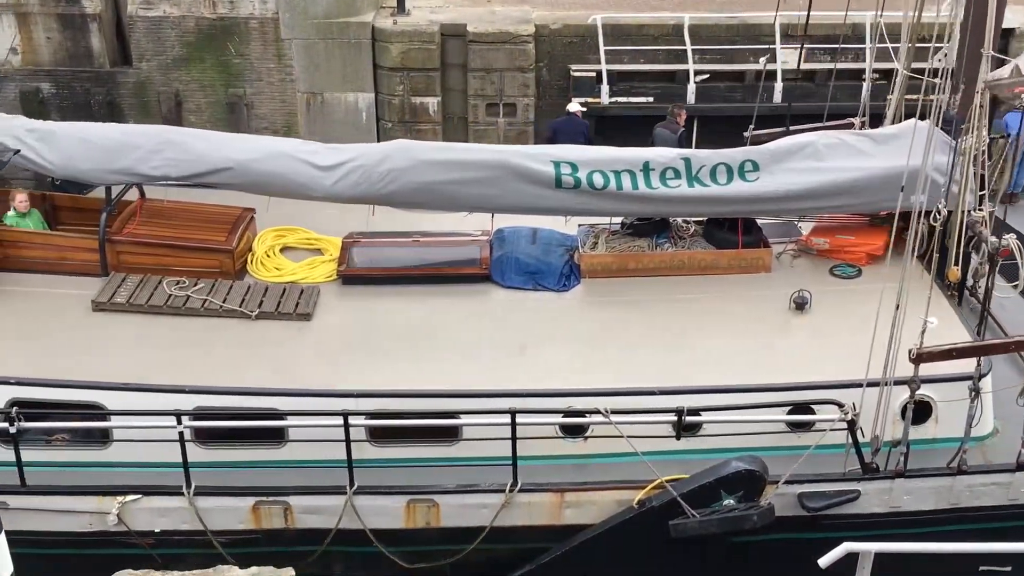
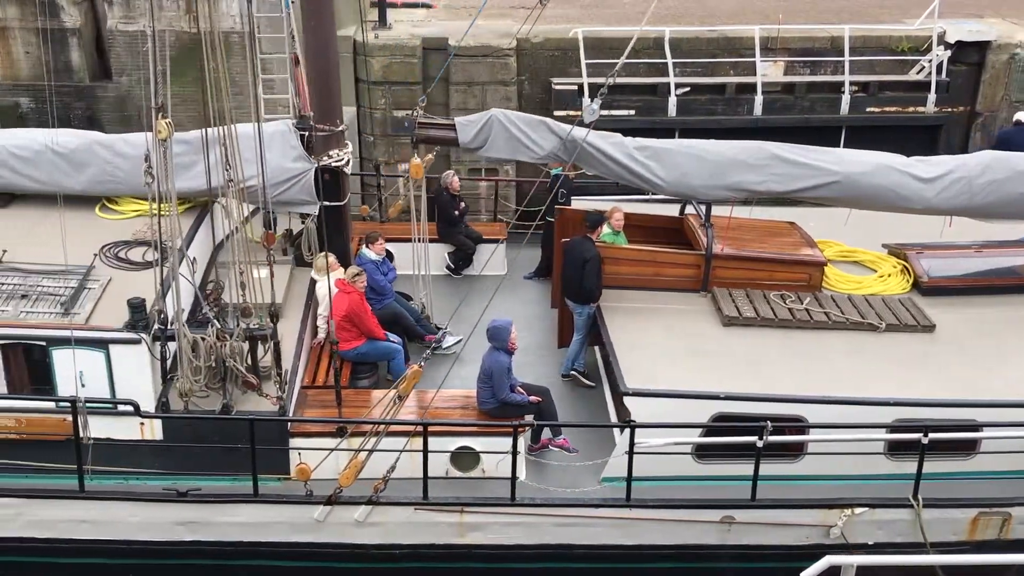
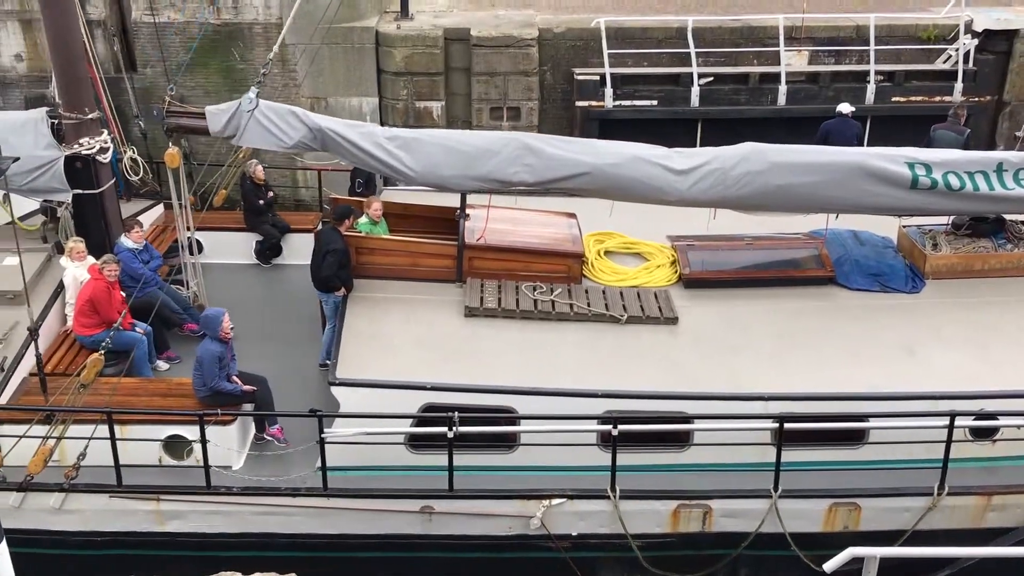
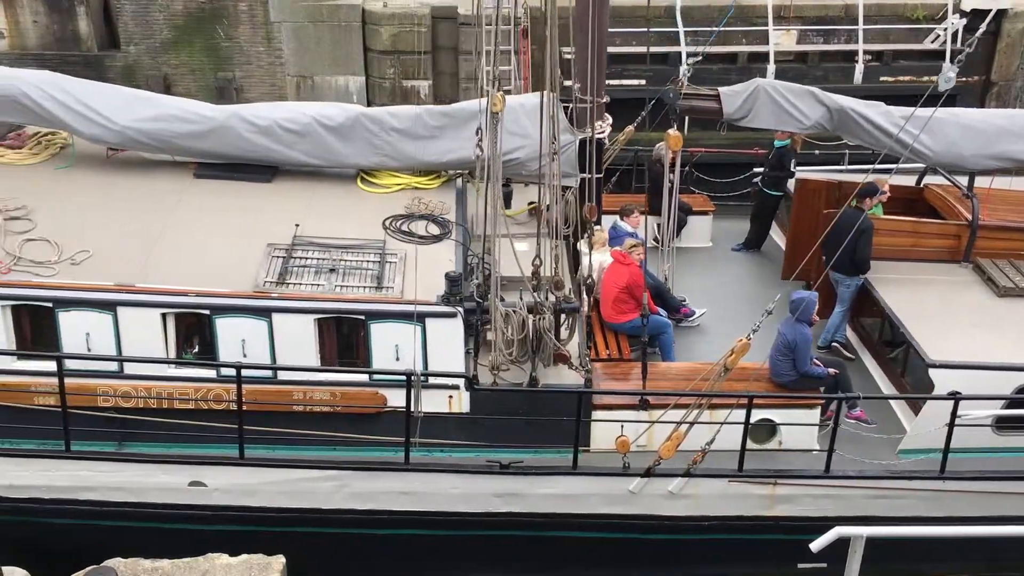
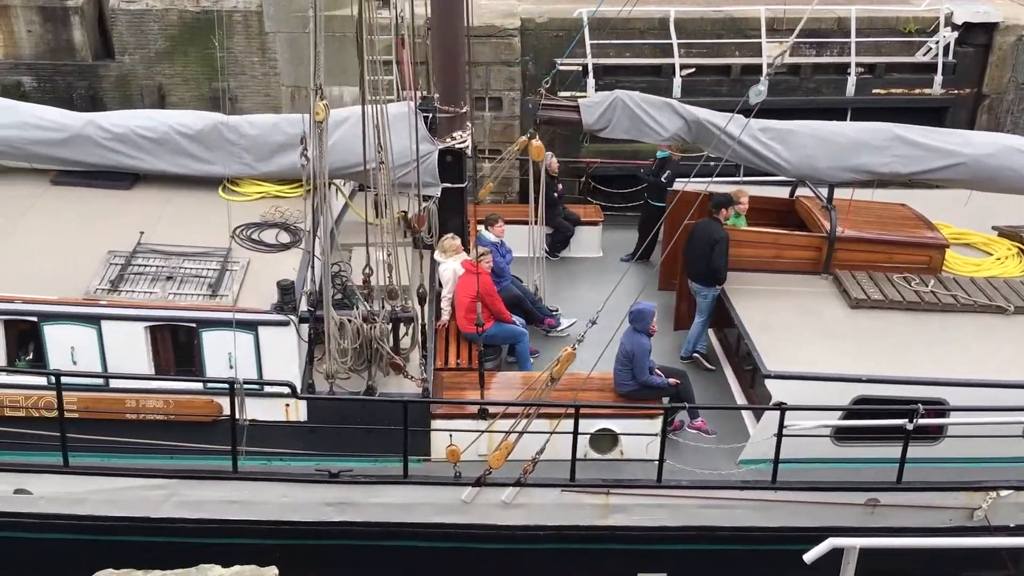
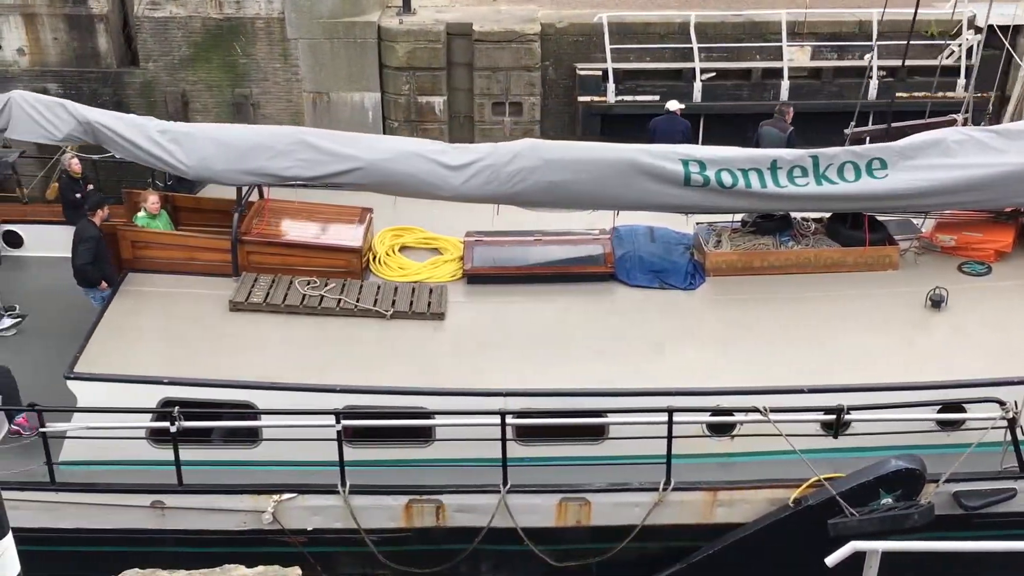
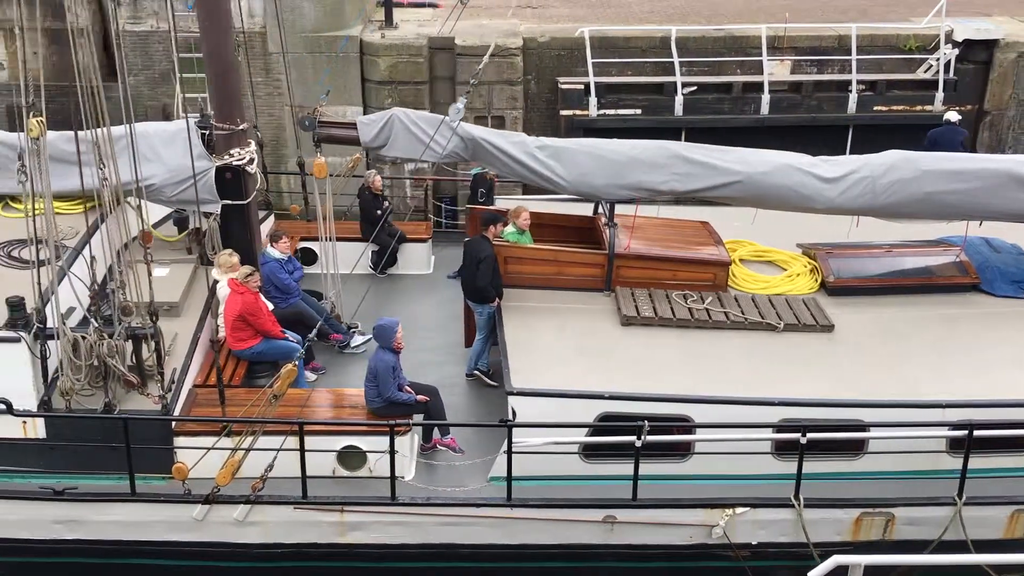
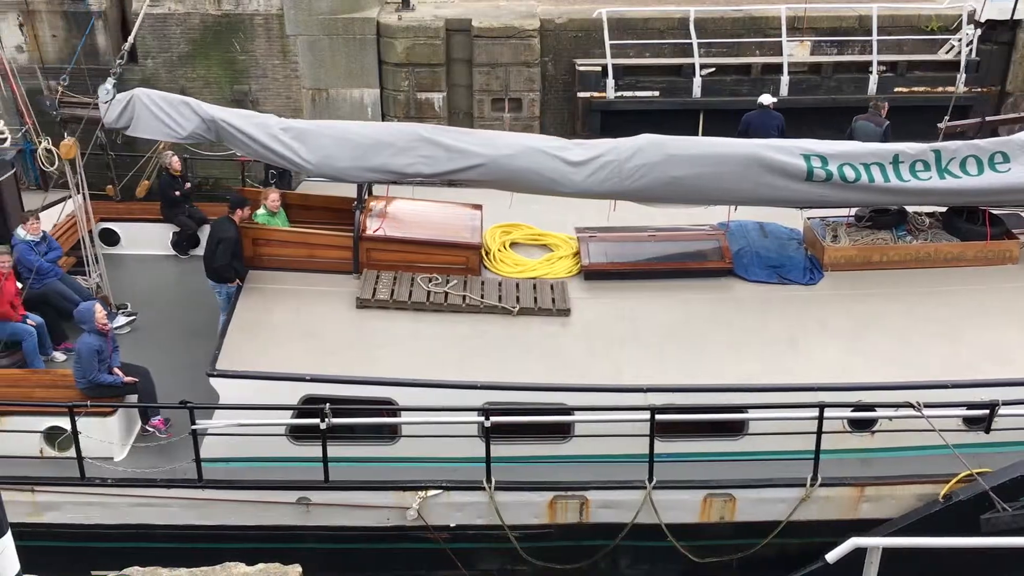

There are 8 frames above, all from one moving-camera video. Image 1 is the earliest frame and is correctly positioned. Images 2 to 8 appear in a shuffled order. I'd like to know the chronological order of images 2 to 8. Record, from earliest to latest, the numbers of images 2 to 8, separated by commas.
6, 8, 3, 7, 2, 5, 4
